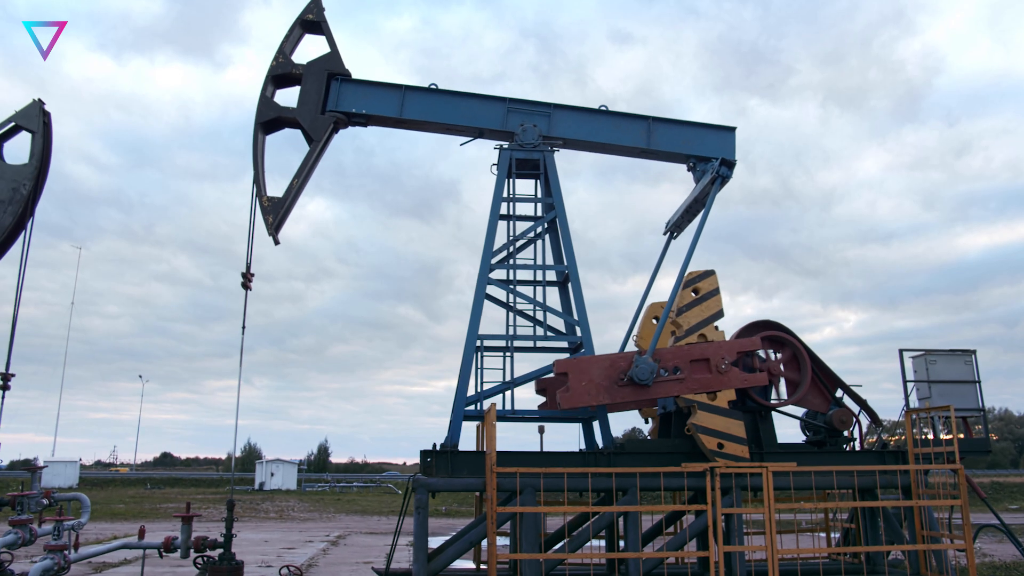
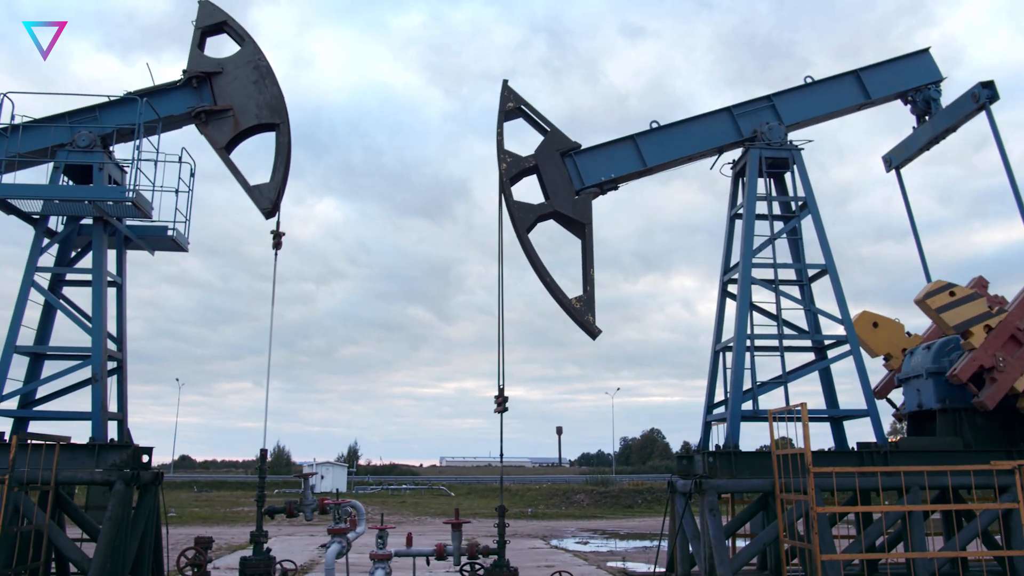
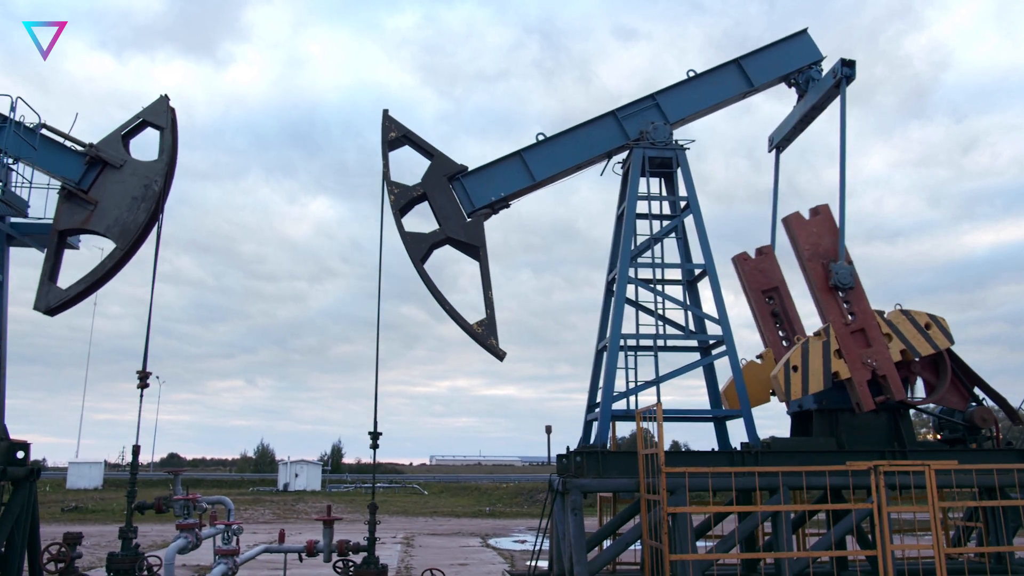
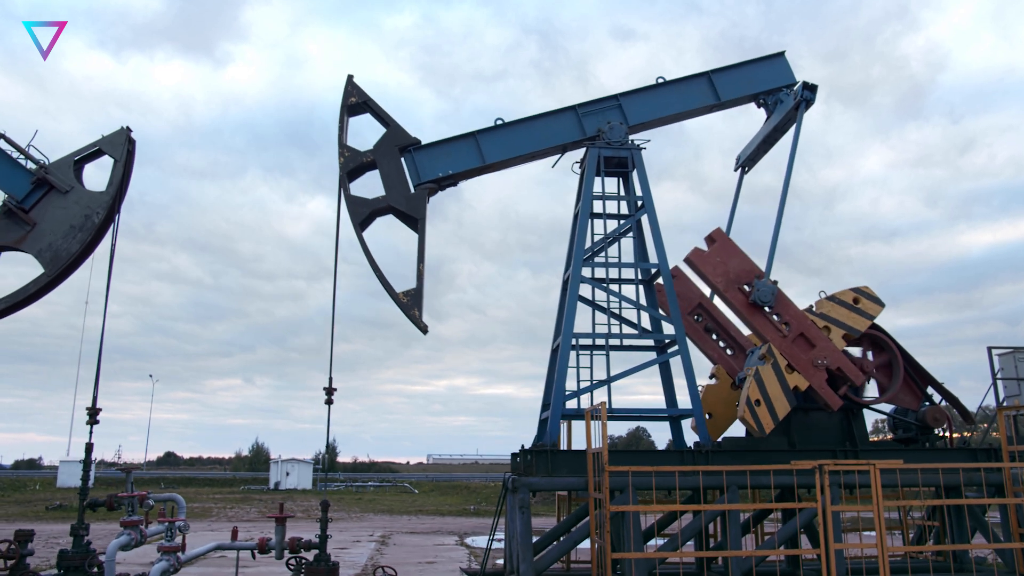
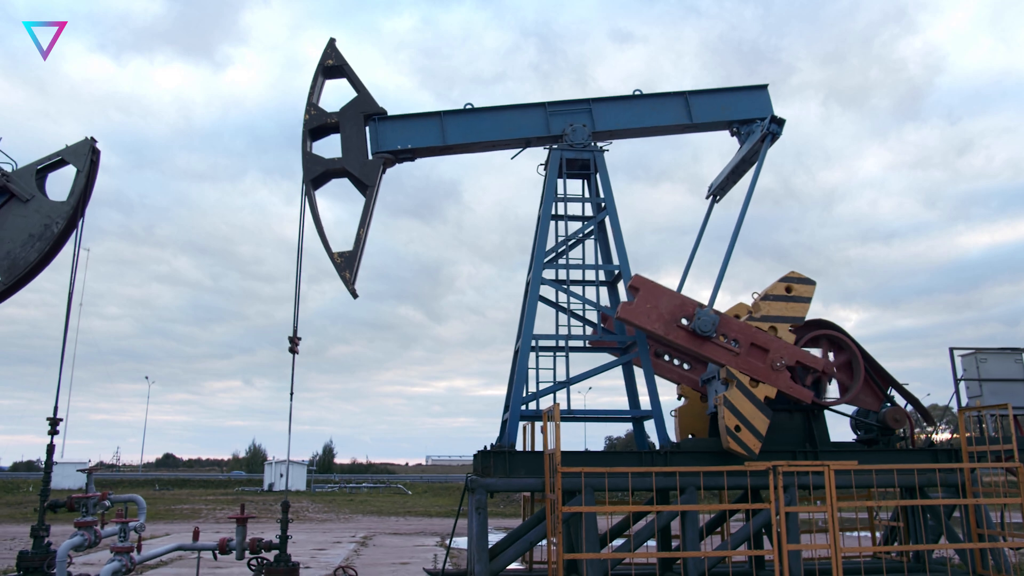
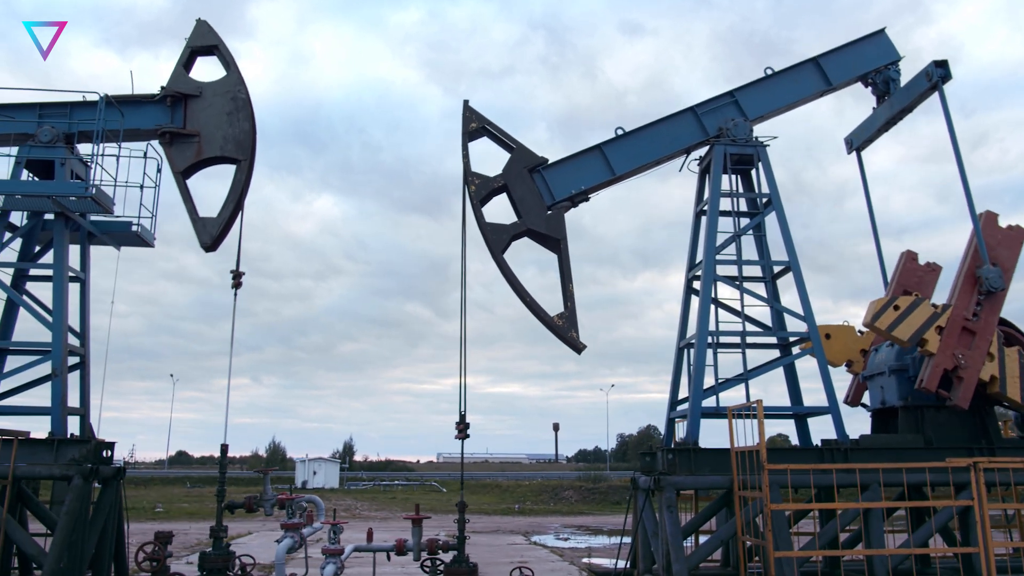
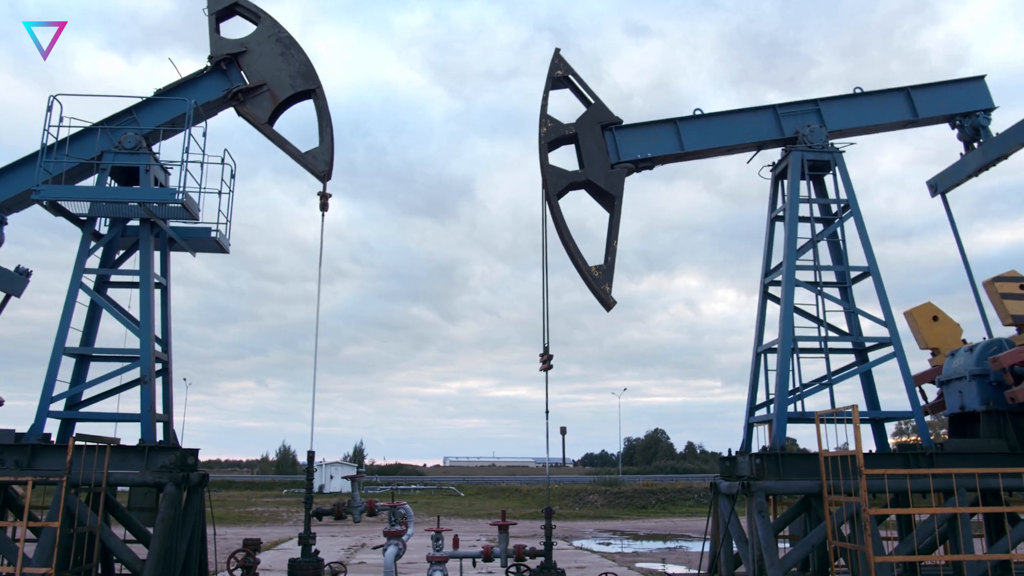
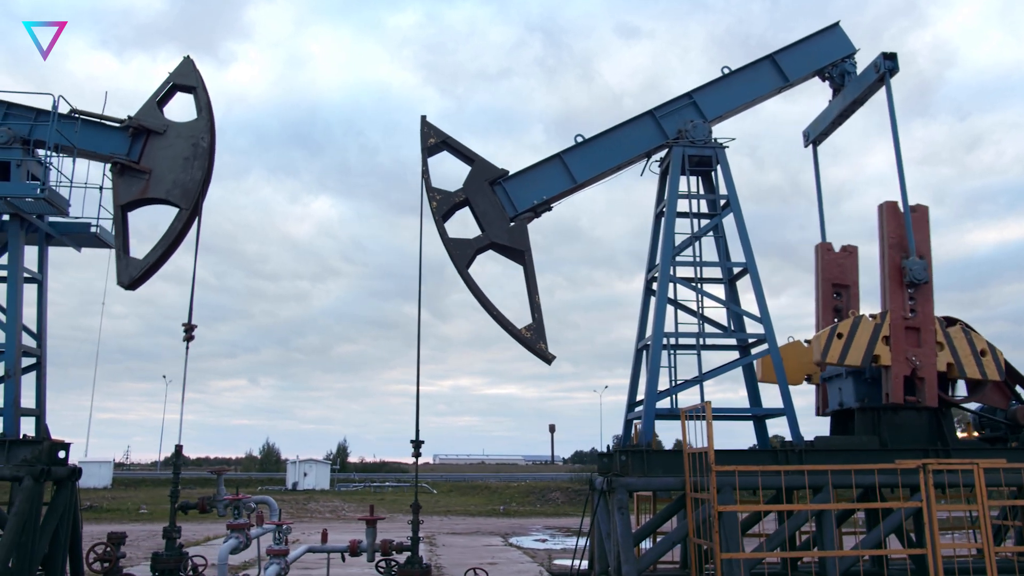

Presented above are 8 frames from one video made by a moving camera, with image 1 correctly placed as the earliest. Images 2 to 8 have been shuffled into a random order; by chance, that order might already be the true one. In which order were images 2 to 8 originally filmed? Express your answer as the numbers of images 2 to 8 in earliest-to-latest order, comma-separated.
5, 4, 3, 8, 6, 2, 7
